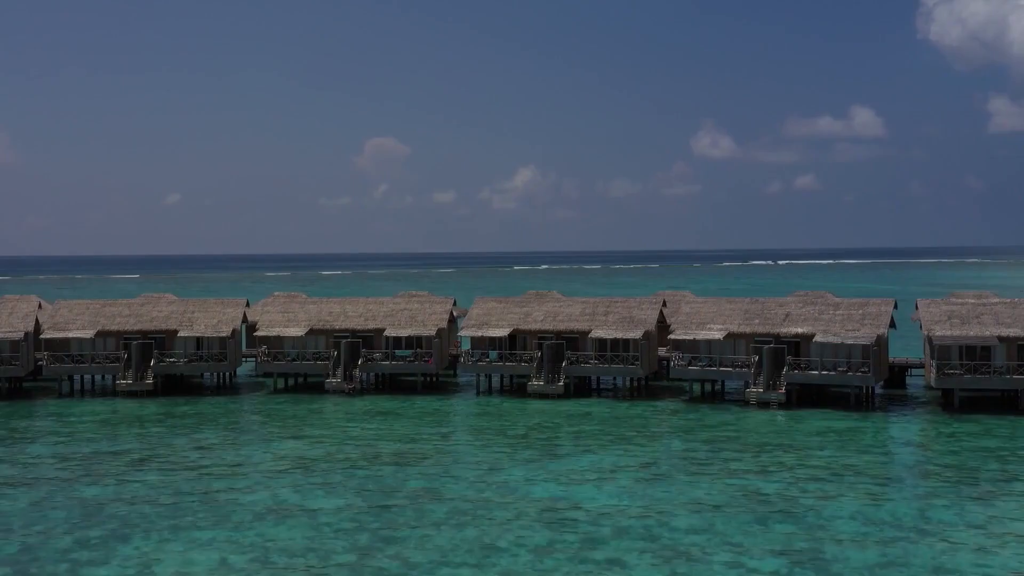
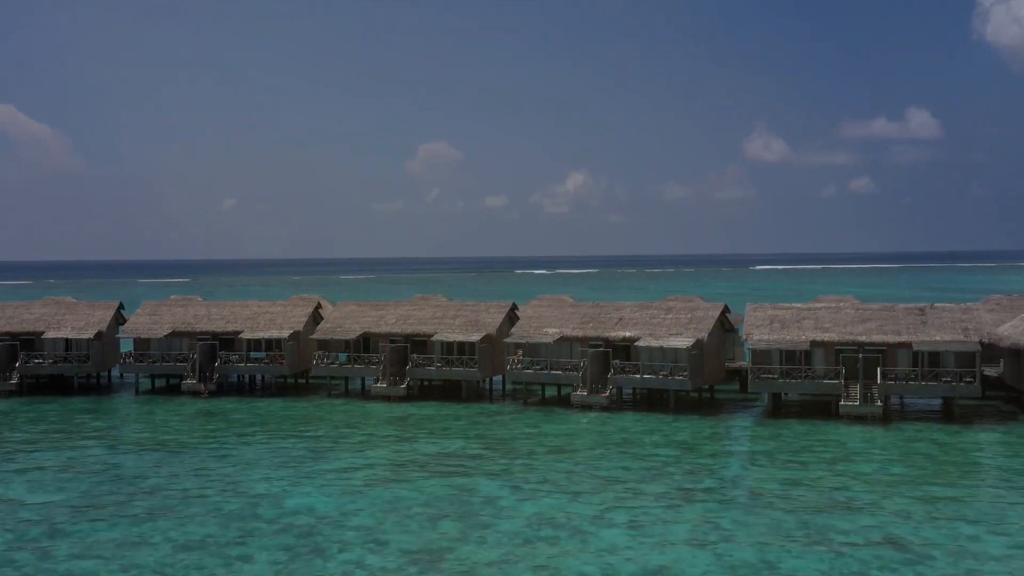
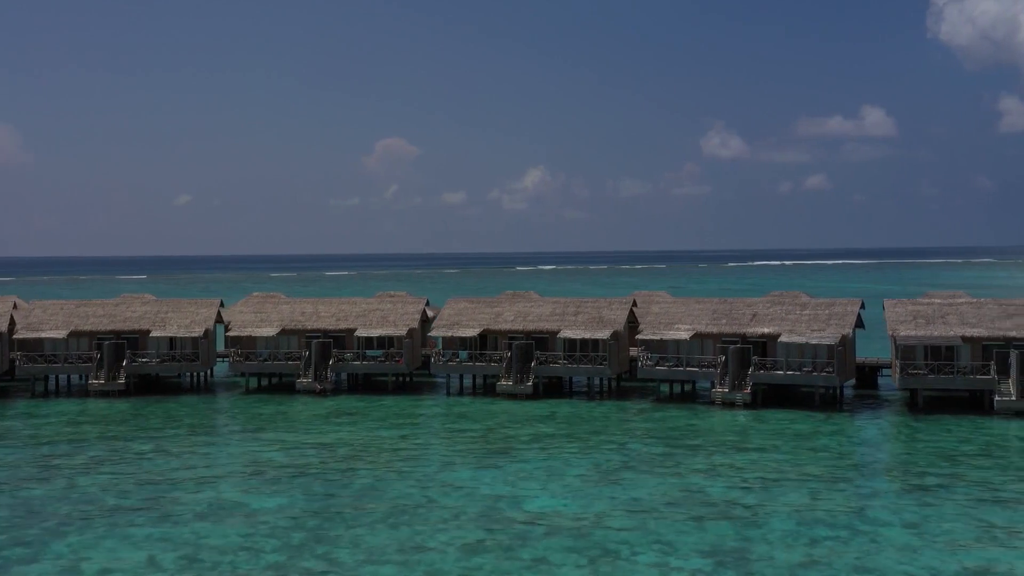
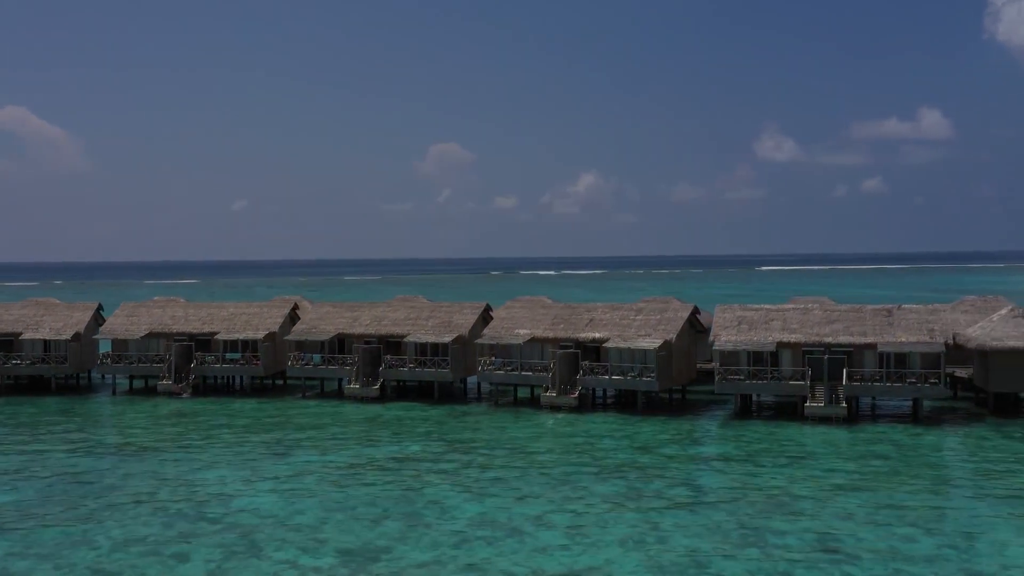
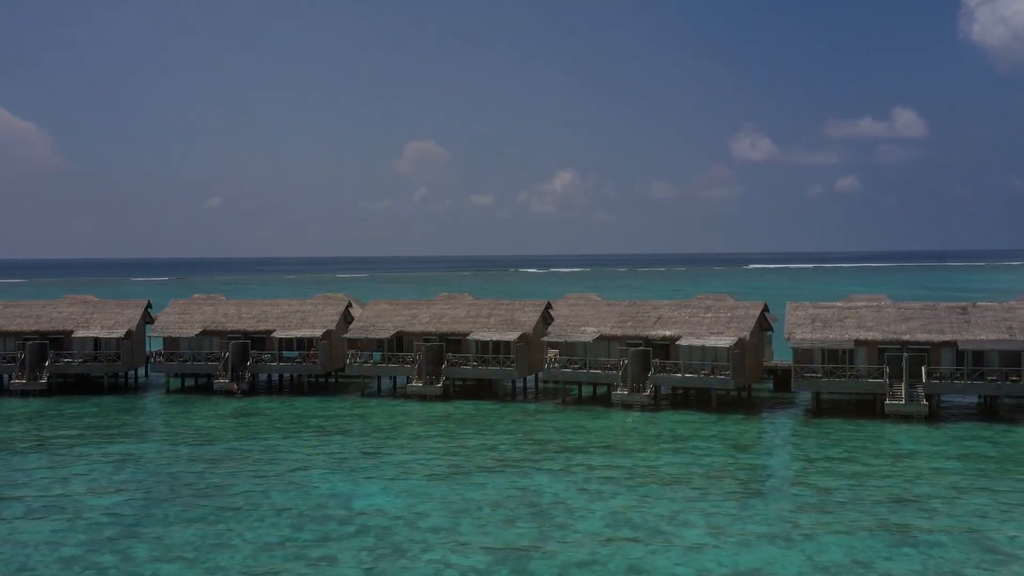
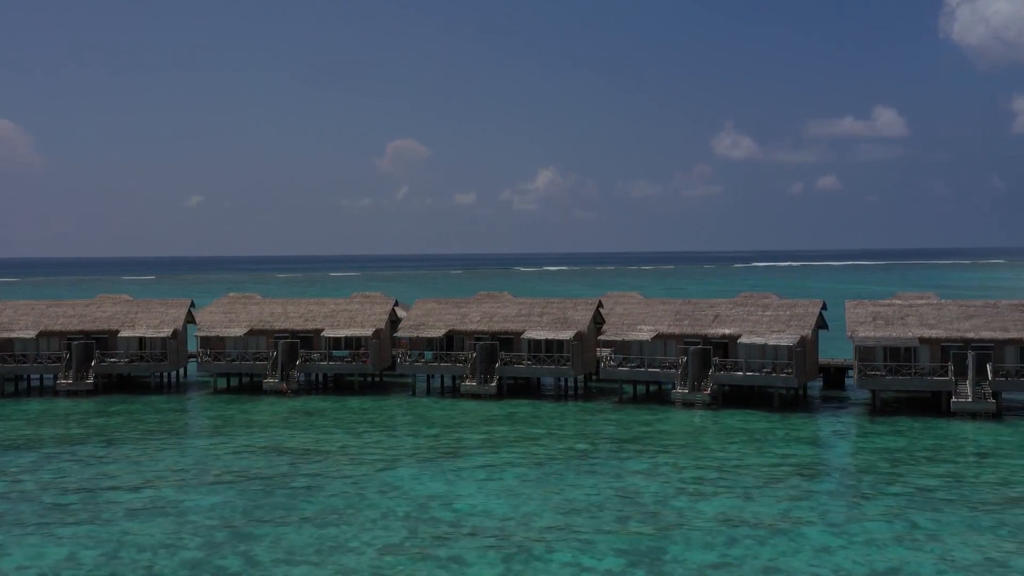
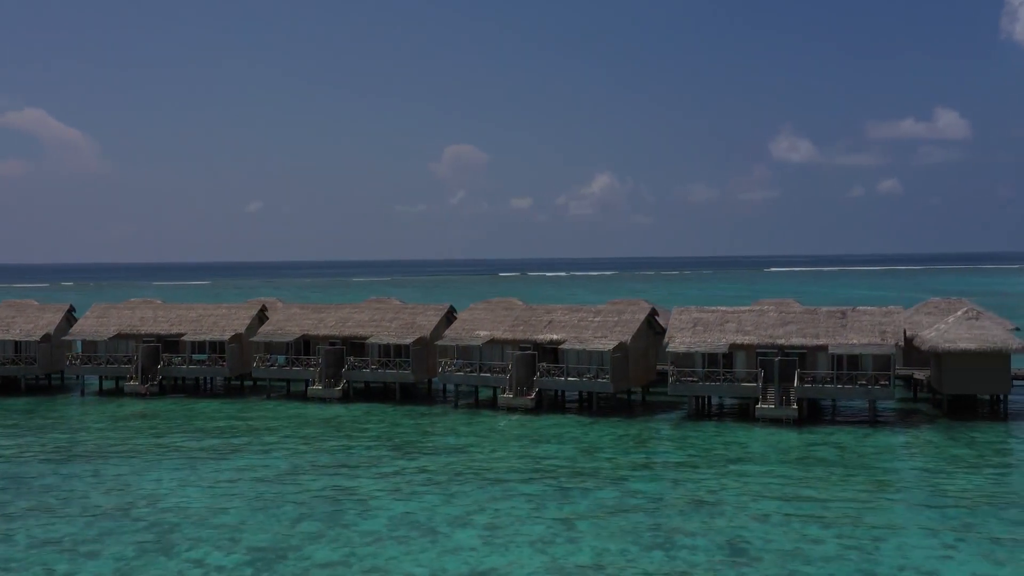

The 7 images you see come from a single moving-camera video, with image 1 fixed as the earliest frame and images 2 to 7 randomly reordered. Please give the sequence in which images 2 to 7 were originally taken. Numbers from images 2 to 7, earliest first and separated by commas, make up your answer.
3, 6, 5, 2, 4, 7
